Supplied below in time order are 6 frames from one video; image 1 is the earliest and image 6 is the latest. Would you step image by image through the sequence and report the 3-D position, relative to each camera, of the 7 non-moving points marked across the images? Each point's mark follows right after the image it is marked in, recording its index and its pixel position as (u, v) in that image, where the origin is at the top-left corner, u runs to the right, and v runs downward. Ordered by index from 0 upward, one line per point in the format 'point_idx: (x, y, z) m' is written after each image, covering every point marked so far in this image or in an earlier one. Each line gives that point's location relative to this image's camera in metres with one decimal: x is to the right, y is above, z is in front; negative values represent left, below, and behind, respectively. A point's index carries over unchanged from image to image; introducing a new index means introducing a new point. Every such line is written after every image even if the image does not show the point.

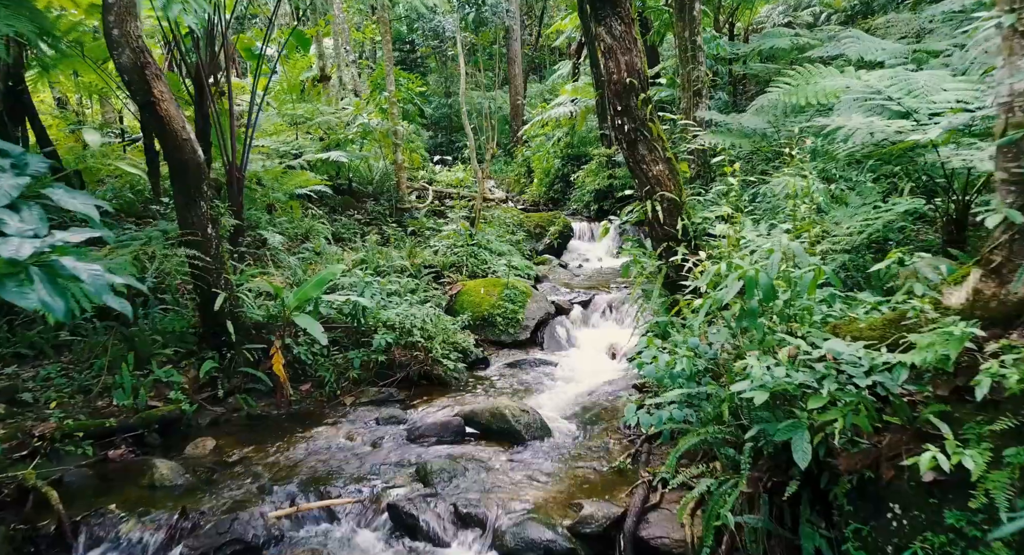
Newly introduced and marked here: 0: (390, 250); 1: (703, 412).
0: (-1.5, +0.3, +6.7) m
1: (+1.0, -0.7, +2.9) m
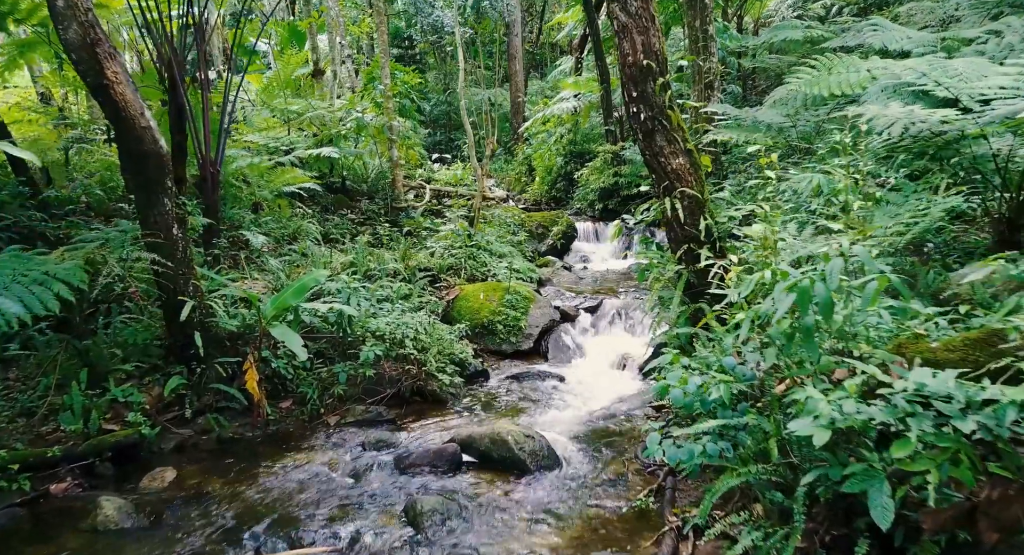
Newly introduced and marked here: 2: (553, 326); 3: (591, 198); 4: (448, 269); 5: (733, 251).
0: (-1.4, +0.3, +6.2) m
1: (+1.0, -0.7, +2.5) m
2: (+0.4, -0.5, +5.8) m
3: (+1.6, +1.6, +11.1) m
4: (-0.8, +0.1, +6.7) m
5: (+1.5, +0.2, +3.9) m
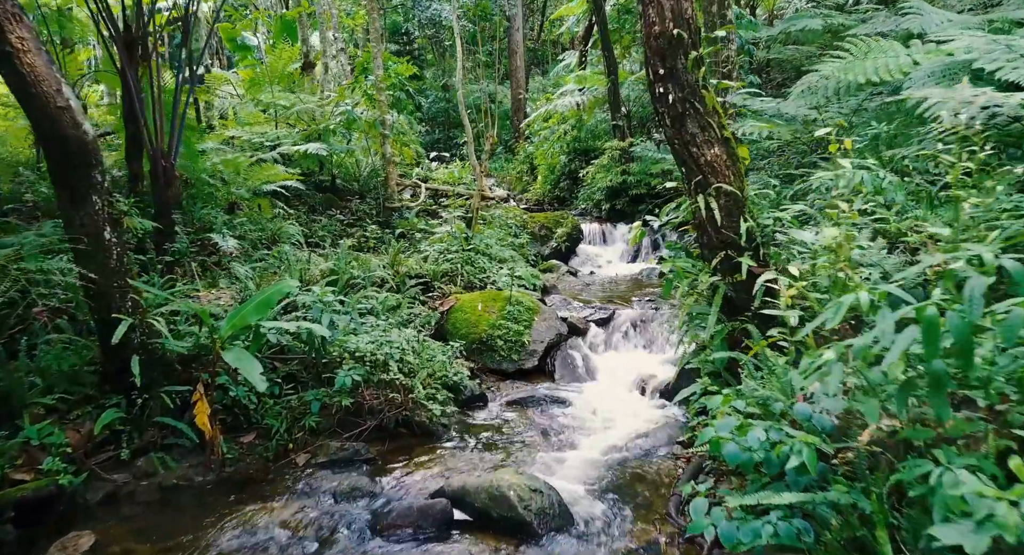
0: (-1.4, +0.2, +5.6) m
1: (+1.0, -0.8, +1.8) m
2: (+0.4, -0.6, +5.1) m
3: (+1.6, +1.5, +10.4) m
4: (-0.7, 0.0, +6.1) m
5: (+1.6, +0.1, +3.2) m
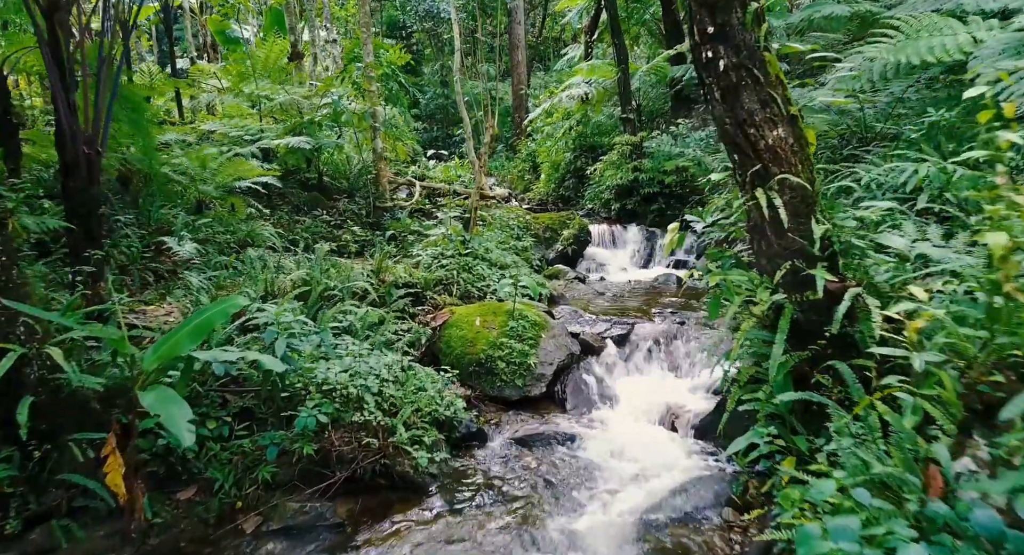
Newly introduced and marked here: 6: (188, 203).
0: (-1.4, +0.1, +4.9) m
1: (+1.1, -0.9, +1.1) m
2: (+0.5, -0.7, +4.4) m
3: (+1.6, +1.4, +9.7) m
4: (-0.7, -0.1, +5.3) m
5: (+1.6, 0.0, +2.5) m
6: (-3.3, +0.8, +5.7) m
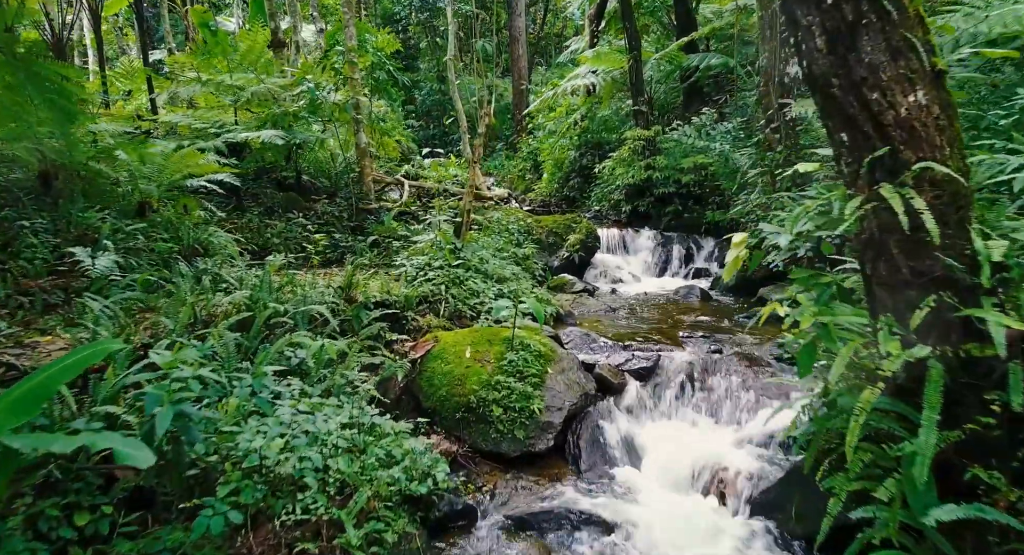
0: (-1.4, 0.0, +4.0) m
1: (+1.0, -1.0, +0.2) m
2: (+0.5, -0.8, +3.5) m
3: (+1.6, +1.3, +8.8) m
4: (-0.7, -0.2, +4.4) m
5: (+1.6, -0.1, +1.6) m
6: (-3.3, +0.6, +4.8) m
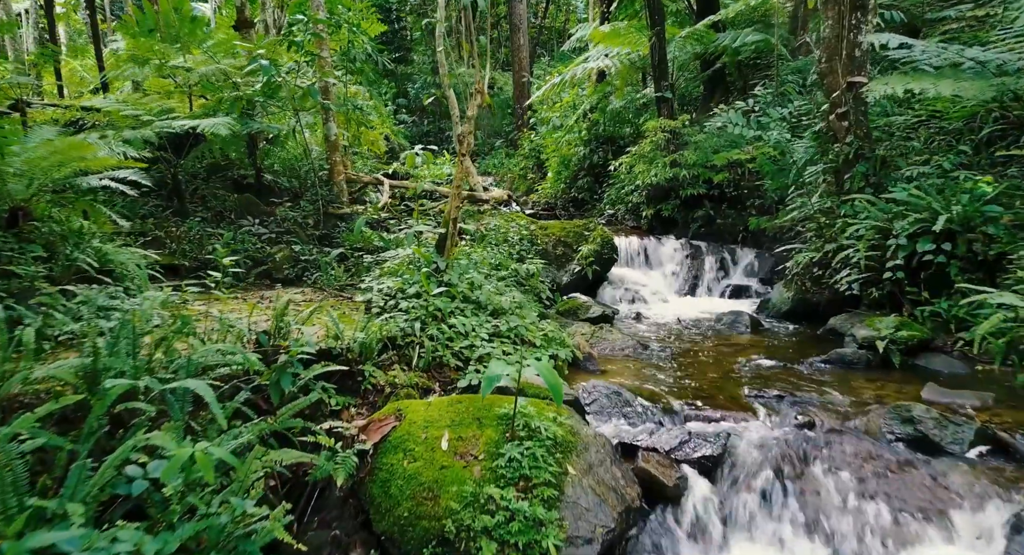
0: (-1.4, -0.2, +2.7) m
1: (+1.0, -1.2, -1.1) m
2: (+0.5, -1.0, +2.2) m
3: (+1.6, +1.1, +7.5) m
4: (-0.7, -0.4, +3.2) m
5: (+1.6, -0.3, +0.3) m
6: (-3.3, +0.4, +3.5) m
